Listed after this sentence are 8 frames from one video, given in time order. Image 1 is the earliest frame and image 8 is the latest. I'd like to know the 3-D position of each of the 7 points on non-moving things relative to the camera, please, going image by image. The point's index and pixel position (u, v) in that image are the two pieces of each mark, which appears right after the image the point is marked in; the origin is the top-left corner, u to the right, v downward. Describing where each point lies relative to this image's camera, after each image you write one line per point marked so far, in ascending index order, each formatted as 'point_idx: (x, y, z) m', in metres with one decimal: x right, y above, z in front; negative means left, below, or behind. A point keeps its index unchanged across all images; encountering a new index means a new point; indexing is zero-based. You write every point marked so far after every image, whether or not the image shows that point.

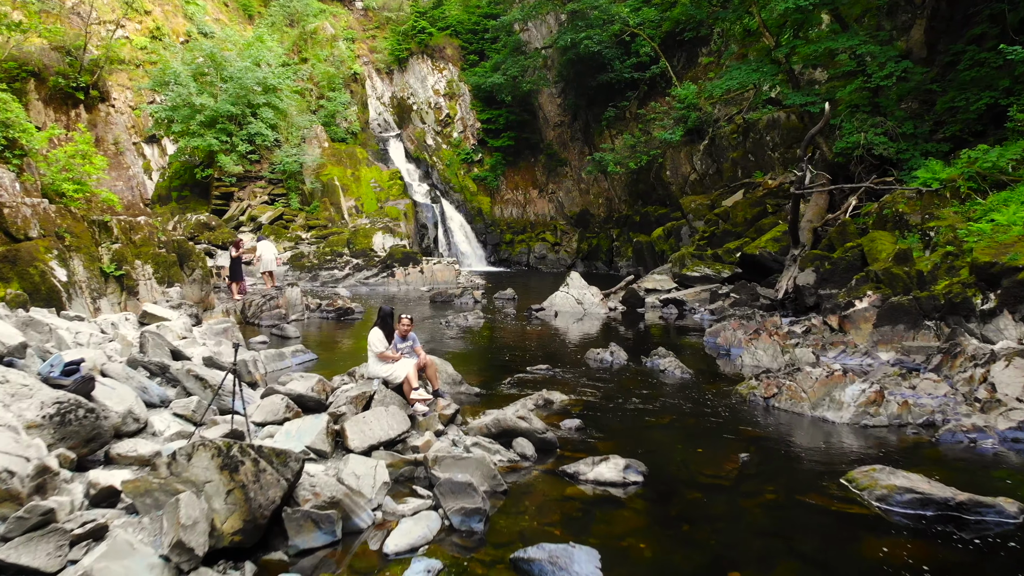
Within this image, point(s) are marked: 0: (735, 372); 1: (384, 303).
0: (+2.6, -1.0, +10.3) m
1: (-2.8, -0.3, +19.6) m
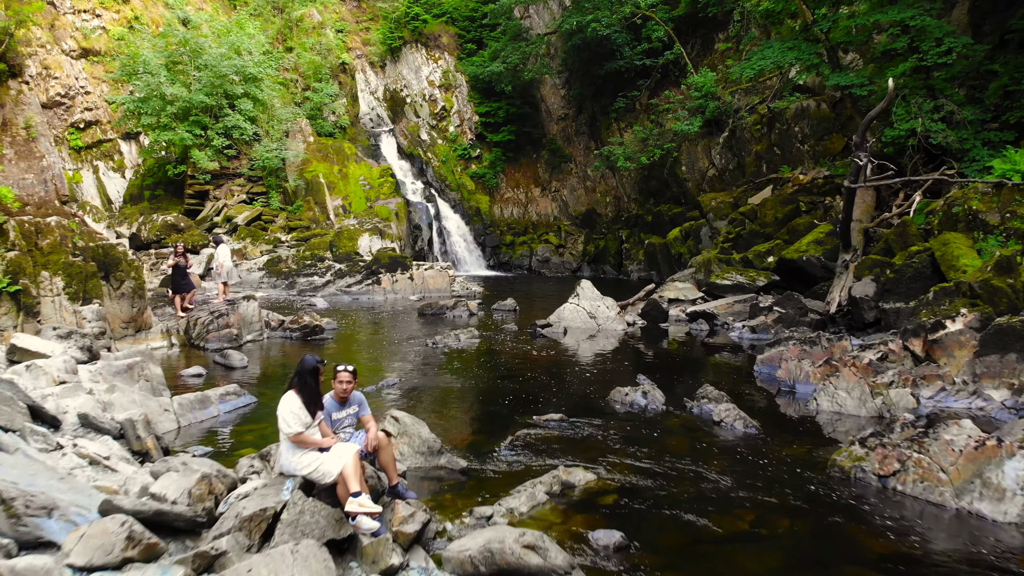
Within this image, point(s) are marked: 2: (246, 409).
0: (+2.6, -1.2, +7.7) m
1: (-2.8, -0.5, +17.1) m
2: (-2.4, -1.1, +7.9) m
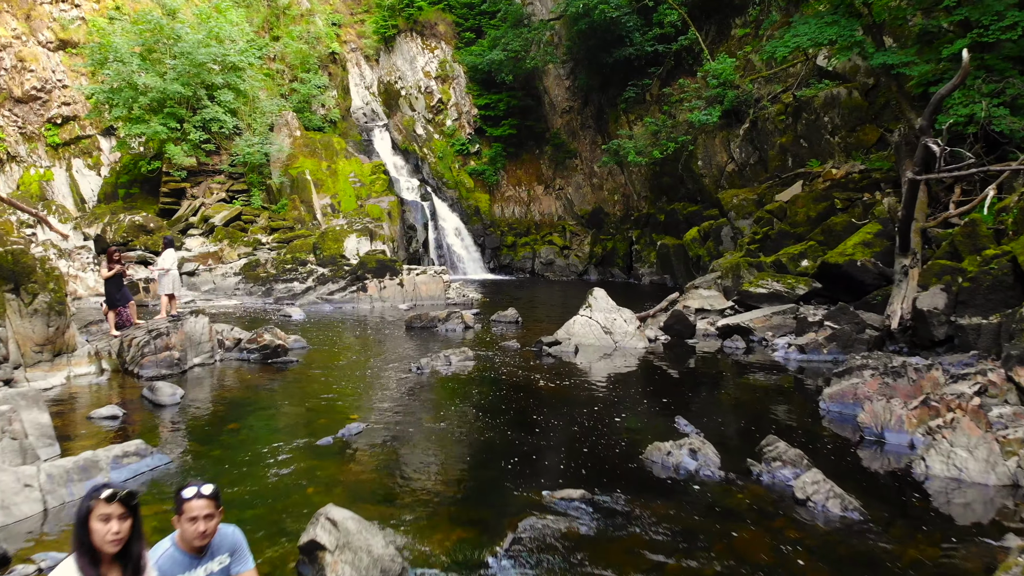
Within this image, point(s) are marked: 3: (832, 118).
0: (+2.6, -1.3, +5.6) m
1: (-2.8, -0.7, +15.0) m
2: (-2.4, -1.3, +5.9) m
3: (+7.2, +3.8, +19.6) m
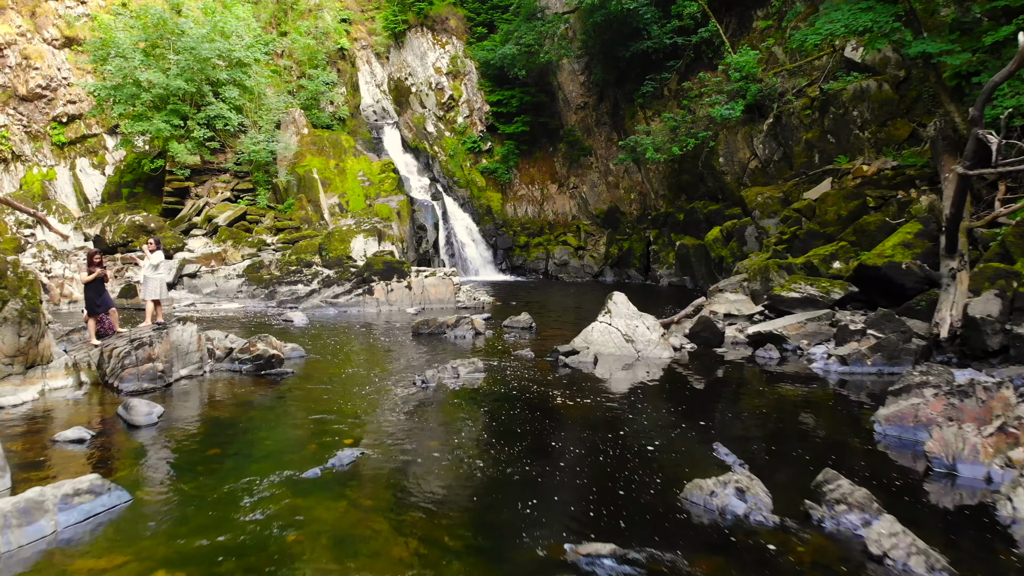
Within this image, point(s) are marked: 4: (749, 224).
0: (+2.7, -1.4, +4.7) m
1: (-2.5, -0.7, +14.2) m
2: (-2.3, -1.3, +5.0) m
3: (+7.5, +3.7, +18.6) m
4: (+5.4, +1.4, +19.8) m
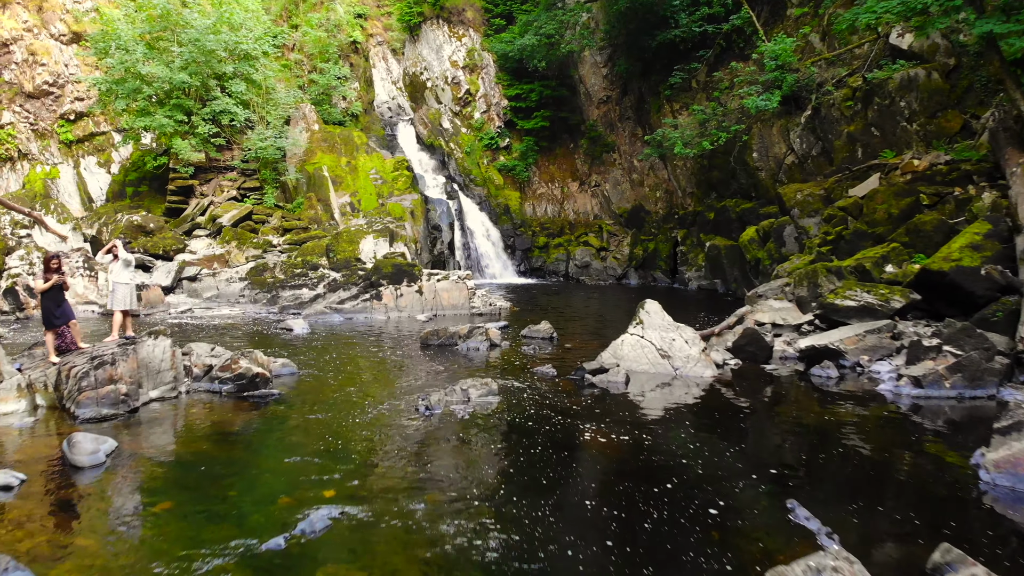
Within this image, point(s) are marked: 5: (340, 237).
0: (+2.8, -1.5, +3.4) m
1: (-2.2, -0.8, +12.9) m
2: (-2.2, -1.4, +3.8) m
3: (+7.8, +3.6, +17.2) m
4: (+5.8, +1.4, +18.4) m
5: (-3.9, +1.1, +19.8) m
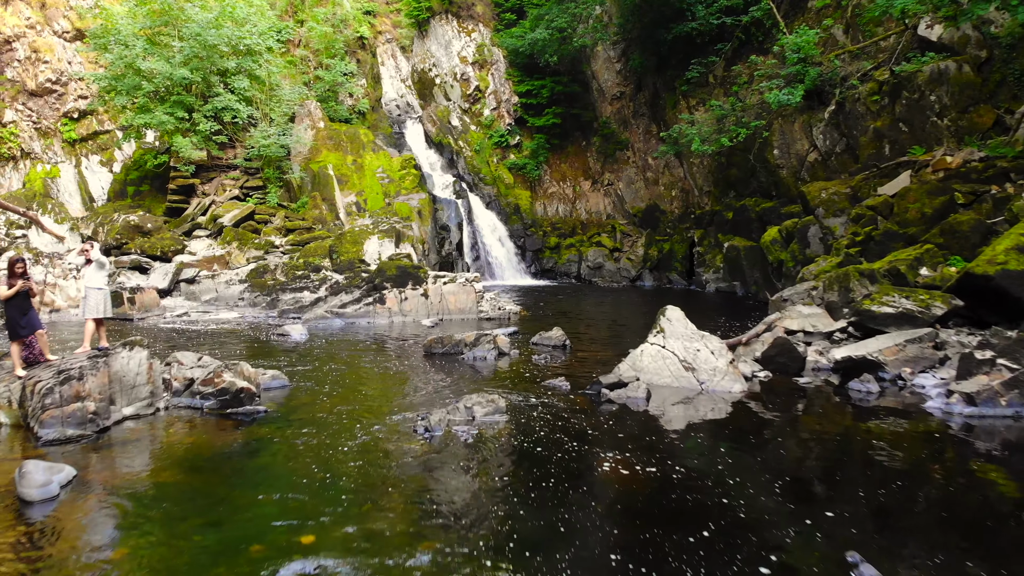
0: (+2.8, -1.5, +2.6) m
1: (-2.1, -0.9, +12.2) m
2: (-2.2, -1.5, +3.0) m
3: (+8.0, +3.6, +16.3) m
4: (+6.0, +1.3, +17.5) m
5: (-3.7, +1.1, +19.0) m
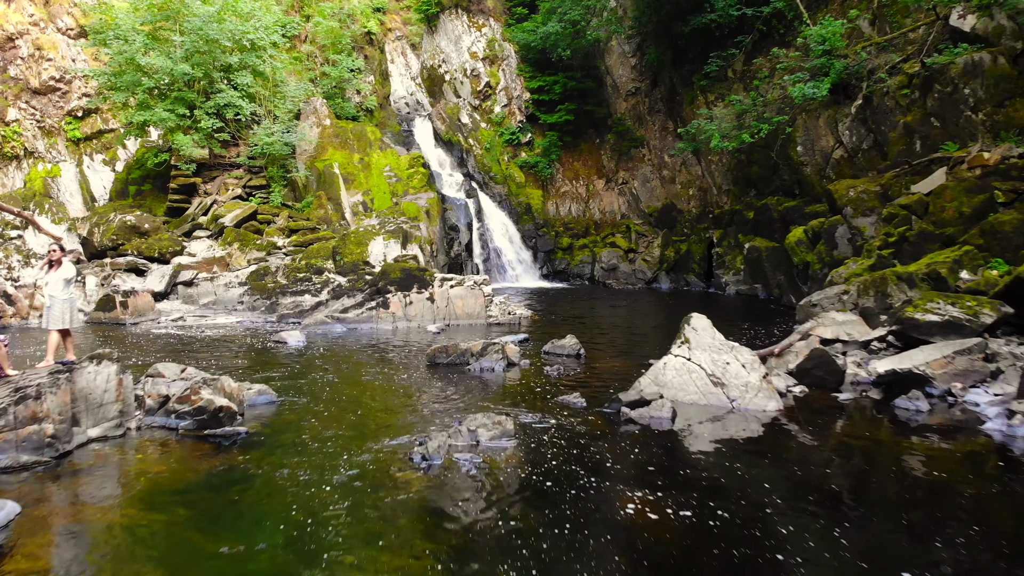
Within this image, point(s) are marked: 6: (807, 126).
0: (+2.8, -1.6, +1.7) m
1: (-2.0, -1.0, +11.4) m
2: (-2.2, -1.5, +2.3) m
3: (+8.2, +3.5, +15.4) m
4: (+6.2, +1.2, +16.7) m
5: (-3.4, +1.0, +18.3) m
6: (+6.6, +3.7, +19.9) m
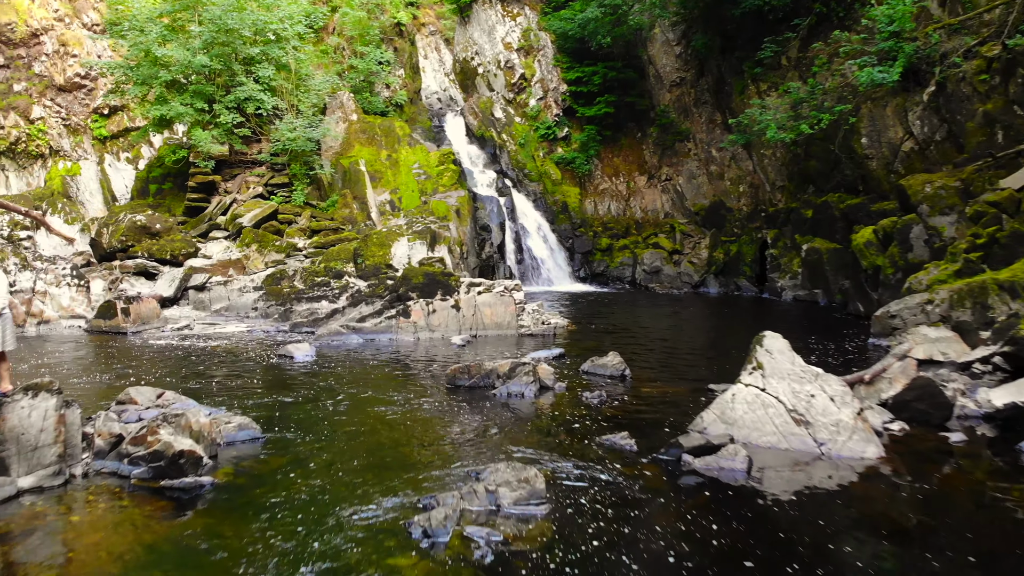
0: (+2.8, -1.7, +0.2) m
1: (-1.6, -1.0, +10.1) m
2: (-2.2, -1.6, +0.9) m
3: (+8.8, +3.4, +13.6) m
4: (+6.8, +1.1, +15.0) m
5: (-2.7, +0.9, +17.0) m
6: (+7.4, +3.5, +18.1) m
